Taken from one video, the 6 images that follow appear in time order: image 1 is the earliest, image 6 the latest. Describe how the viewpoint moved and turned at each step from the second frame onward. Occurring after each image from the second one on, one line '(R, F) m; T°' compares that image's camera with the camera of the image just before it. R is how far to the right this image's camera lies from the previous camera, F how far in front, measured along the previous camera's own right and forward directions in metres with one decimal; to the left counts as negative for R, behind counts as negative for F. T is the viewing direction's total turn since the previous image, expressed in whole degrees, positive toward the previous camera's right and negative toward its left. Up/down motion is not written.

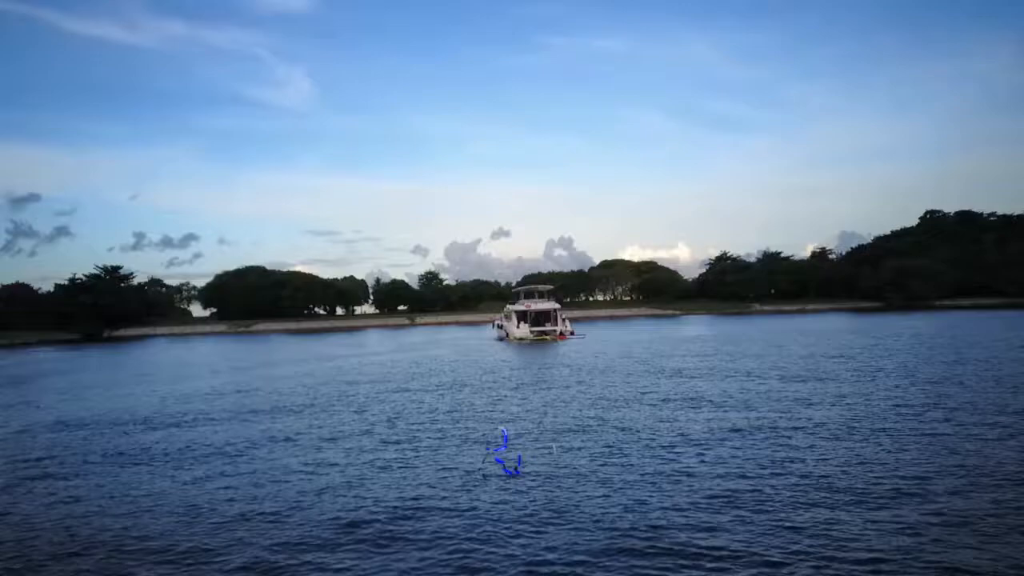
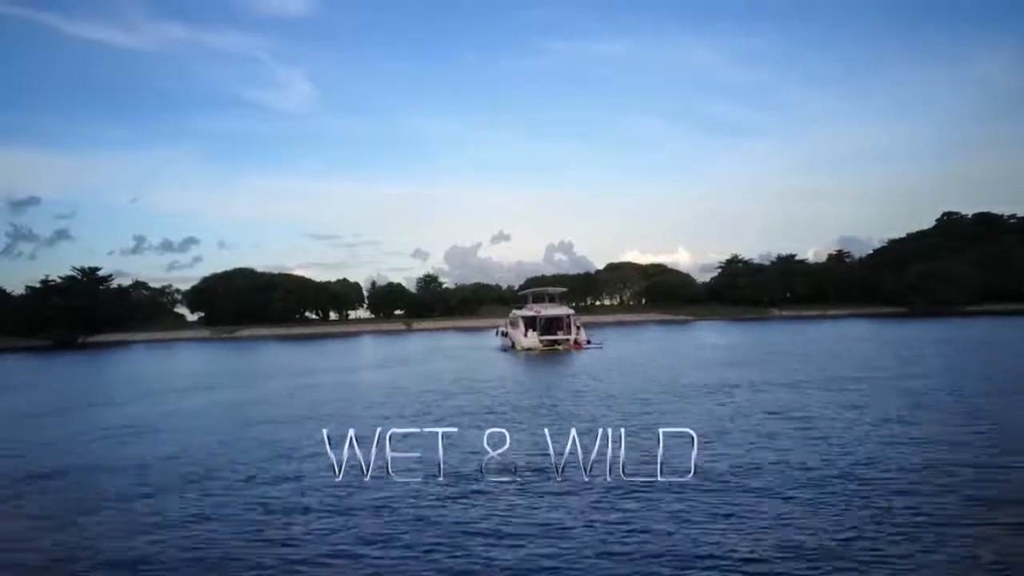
(-0.2, +4.4) m; 0°
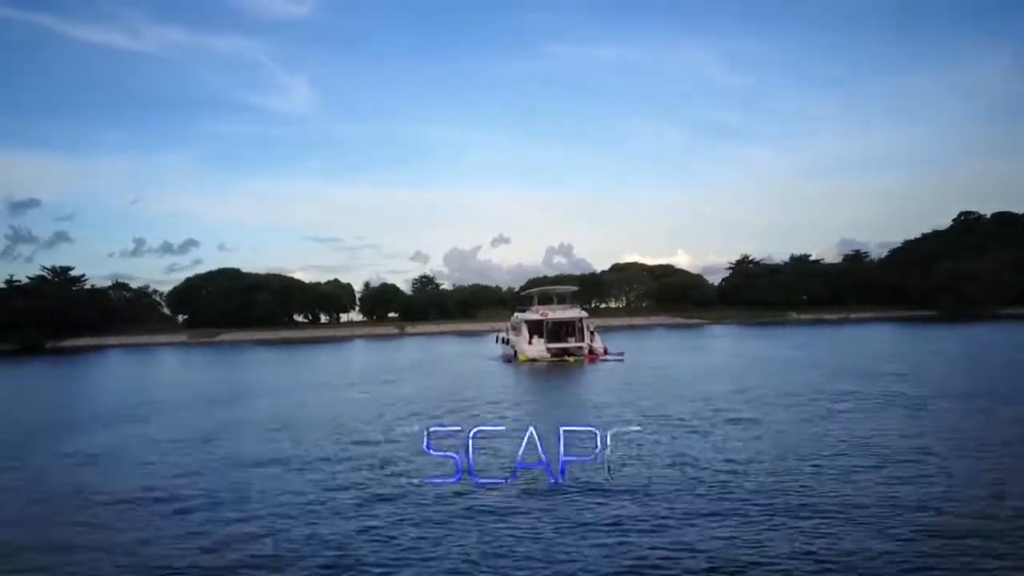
(-0.1, +4.6) m; 0°
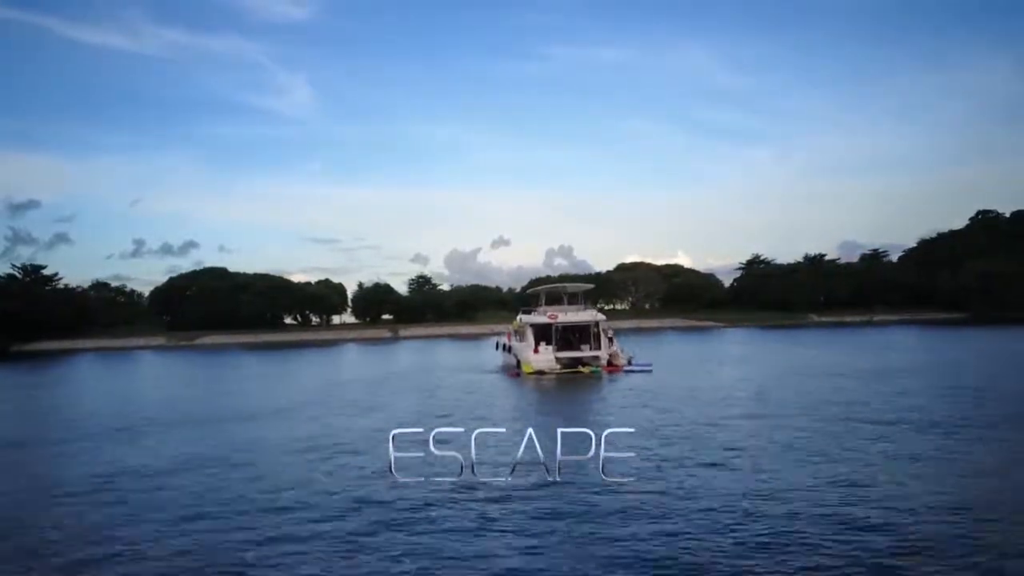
(-0.1, +4.2) m; 0°
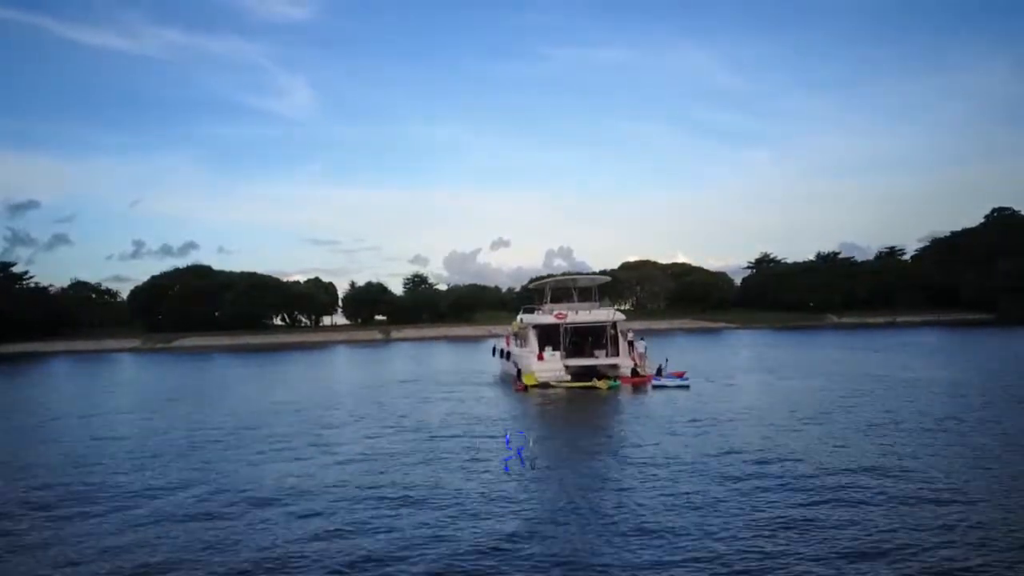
(0.0, +3.8) m; 0°
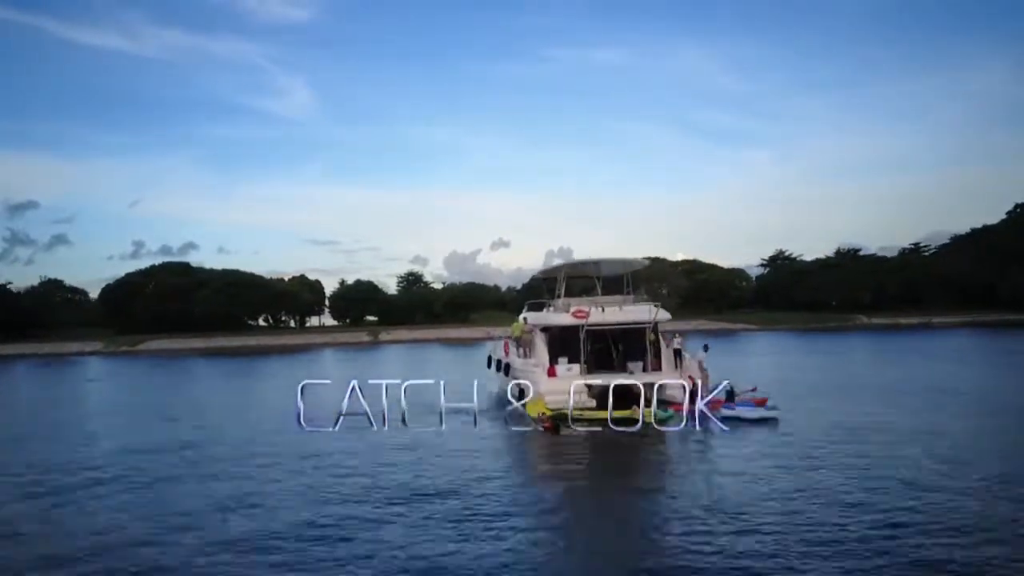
(0.0, +4.9) m; 0°
